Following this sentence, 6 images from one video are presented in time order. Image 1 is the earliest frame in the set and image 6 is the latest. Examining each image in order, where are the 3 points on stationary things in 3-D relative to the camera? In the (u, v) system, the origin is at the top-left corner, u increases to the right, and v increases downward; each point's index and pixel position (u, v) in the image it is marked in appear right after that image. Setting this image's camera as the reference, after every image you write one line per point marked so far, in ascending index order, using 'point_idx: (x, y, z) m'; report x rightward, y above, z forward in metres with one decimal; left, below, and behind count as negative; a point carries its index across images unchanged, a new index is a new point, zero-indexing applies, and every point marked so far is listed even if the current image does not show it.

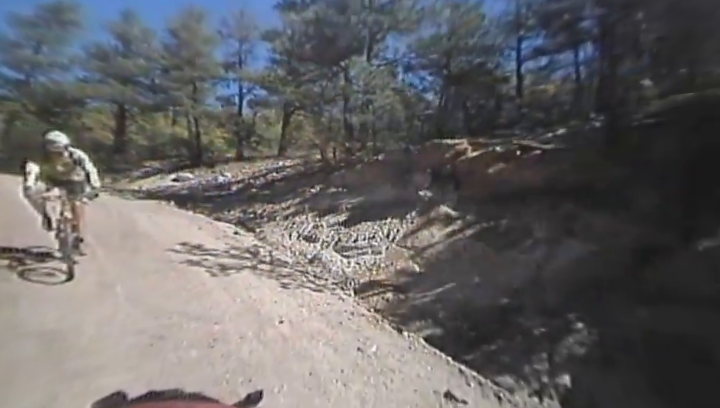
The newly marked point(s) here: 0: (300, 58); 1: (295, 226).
0: (-2.0, +4.7, +11.1) m
1: (-1.4, -0.4, +7.0) m
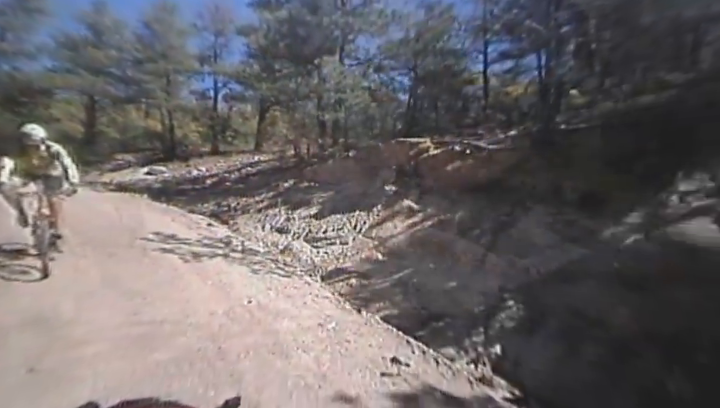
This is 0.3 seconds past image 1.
0: (-2.8, +4.9, +11.2) m
1: (-2.0, -0.3, +7.2) m
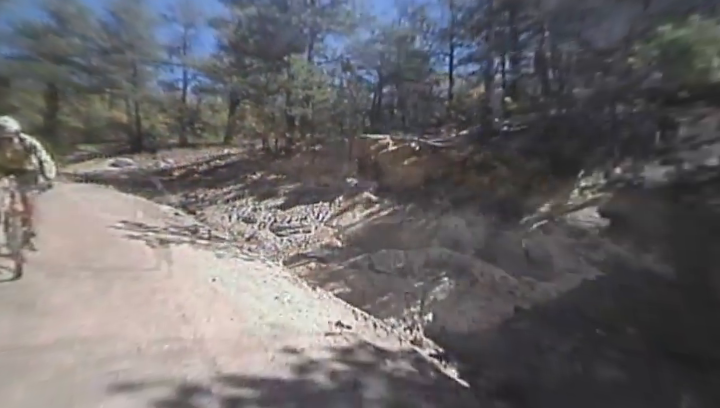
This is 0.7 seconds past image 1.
0: (-3.8, +5.1, +11.2) m
1: (-2.7, -0.1, +7.4) m
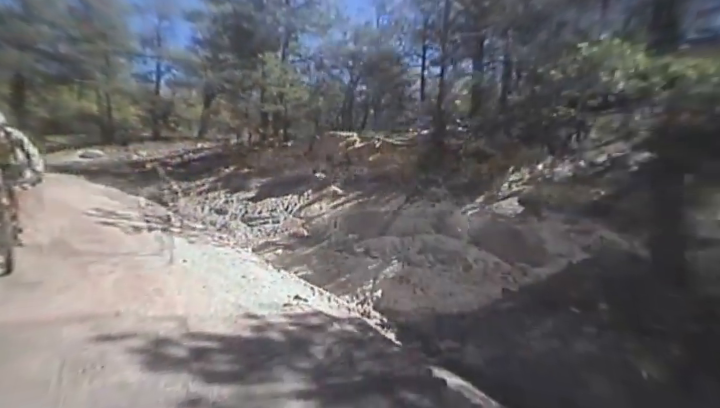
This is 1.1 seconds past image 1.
0: (-4.6, +5.3, +11.3) m
1: (-3.4, +0.1, +7.6) m
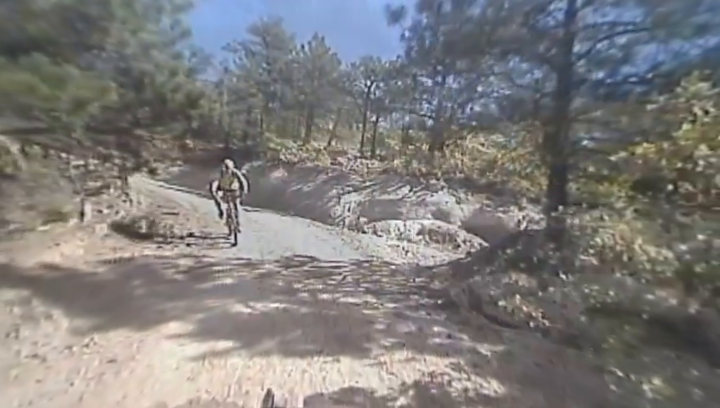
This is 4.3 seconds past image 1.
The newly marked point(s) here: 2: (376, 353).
0: (-6.7, +6.0, +12.1) m
1: (-5.0, +0.6, +8.7) m
2: (+0.1, -1.0, +2.4) m
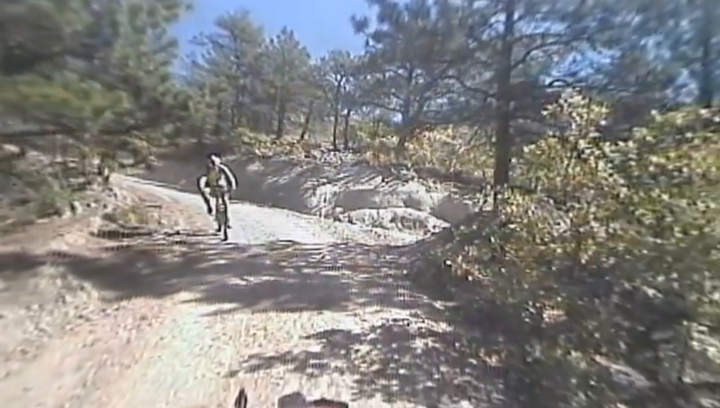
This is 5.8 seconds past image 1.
0: (-7.8, +6.1, +12.0) m
1: (-5.7, +0.7, +8.8) m
2: (-0.1, -0.9, +3.0) m
